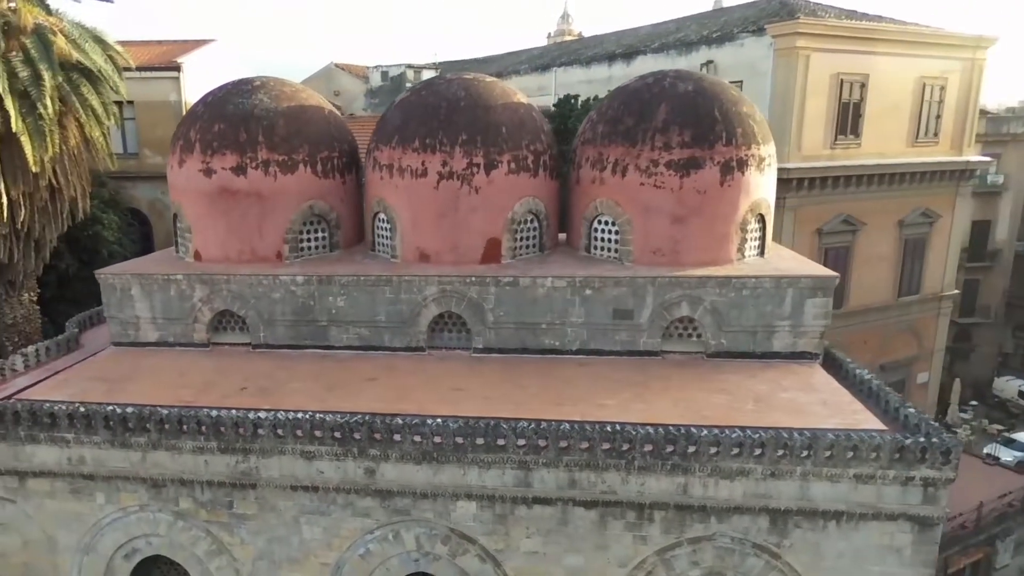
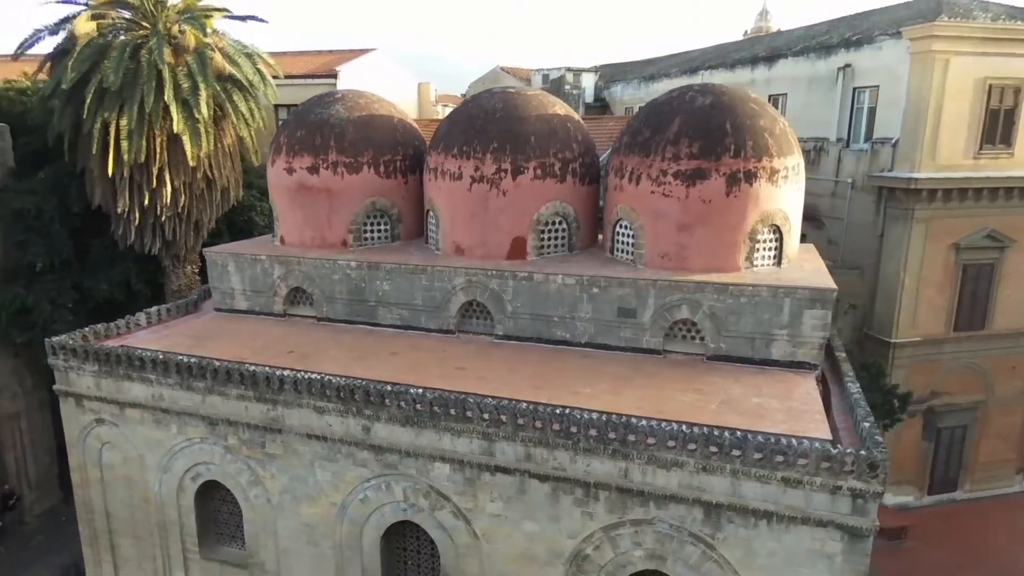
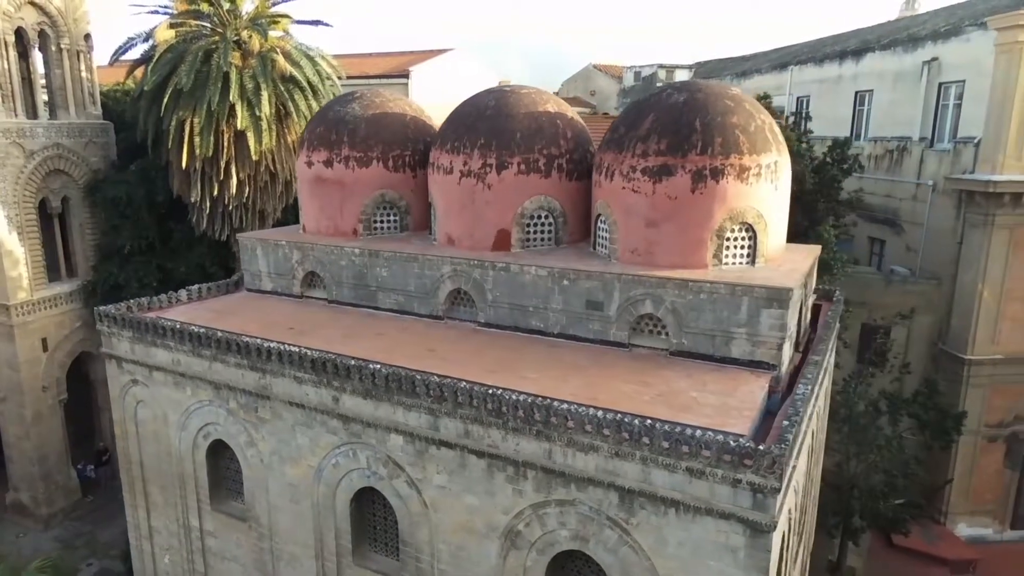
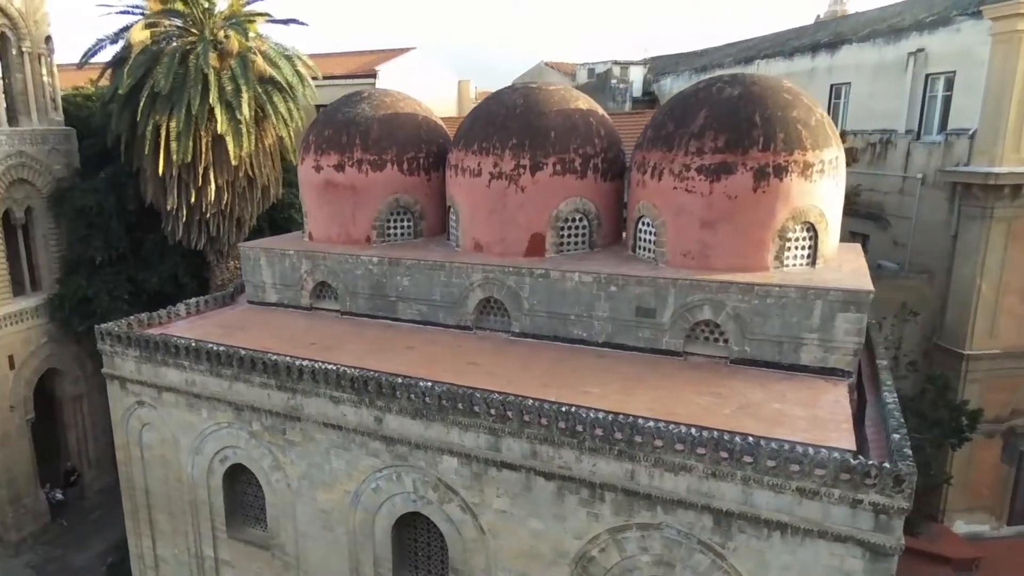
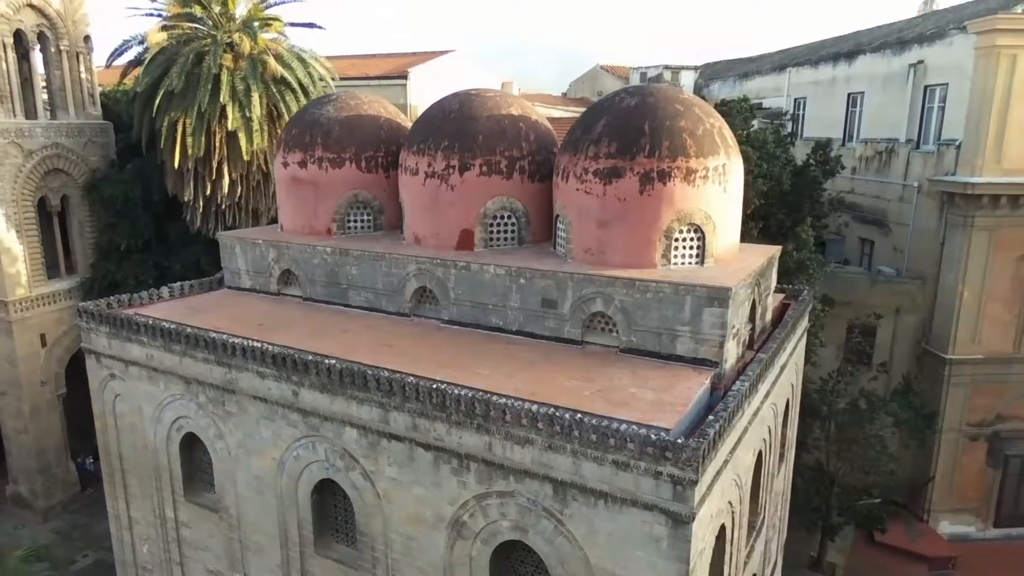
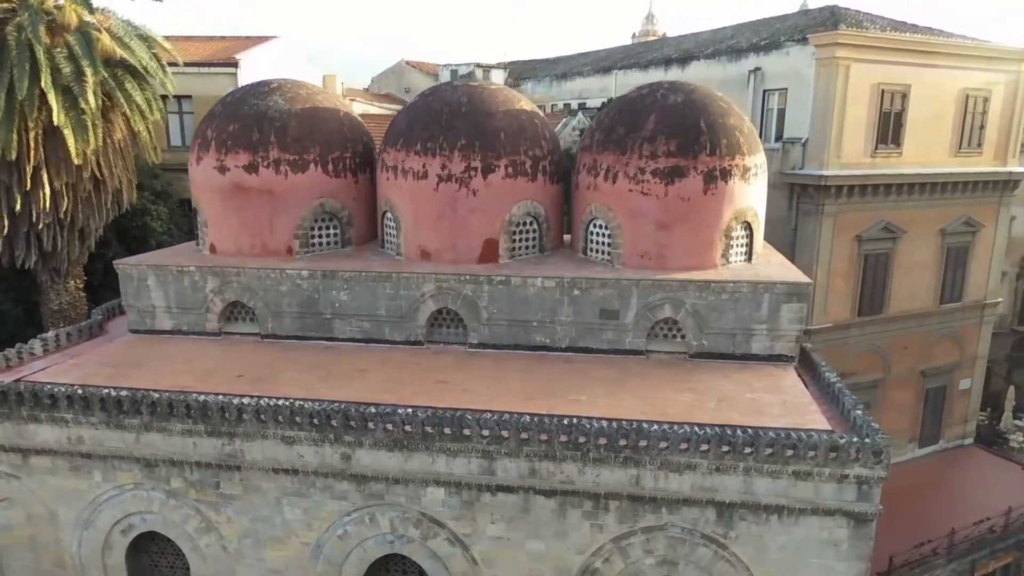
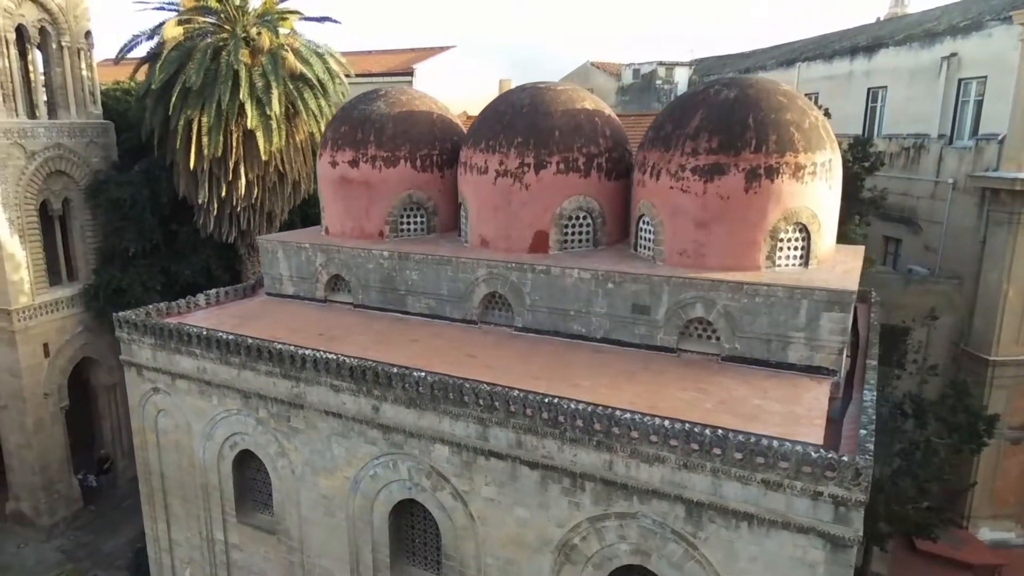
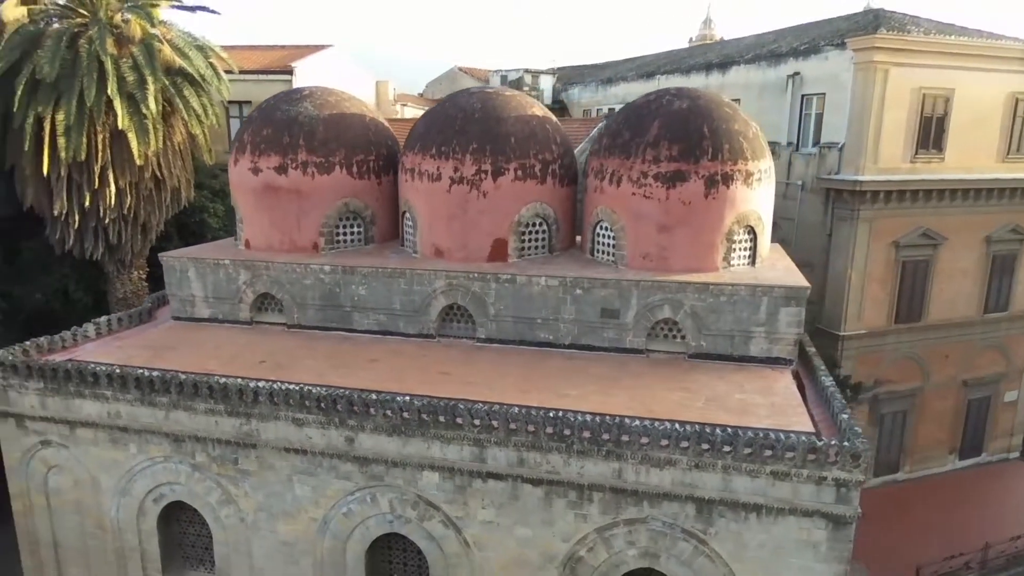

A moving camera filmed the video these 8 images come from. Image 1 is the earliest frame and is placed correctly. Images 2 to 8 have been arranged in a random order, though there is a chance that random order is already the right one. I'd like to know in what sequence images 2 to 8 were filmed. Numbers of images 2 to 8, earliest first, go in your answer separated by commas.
6, 8, 2, 4, 7, 3, 5
